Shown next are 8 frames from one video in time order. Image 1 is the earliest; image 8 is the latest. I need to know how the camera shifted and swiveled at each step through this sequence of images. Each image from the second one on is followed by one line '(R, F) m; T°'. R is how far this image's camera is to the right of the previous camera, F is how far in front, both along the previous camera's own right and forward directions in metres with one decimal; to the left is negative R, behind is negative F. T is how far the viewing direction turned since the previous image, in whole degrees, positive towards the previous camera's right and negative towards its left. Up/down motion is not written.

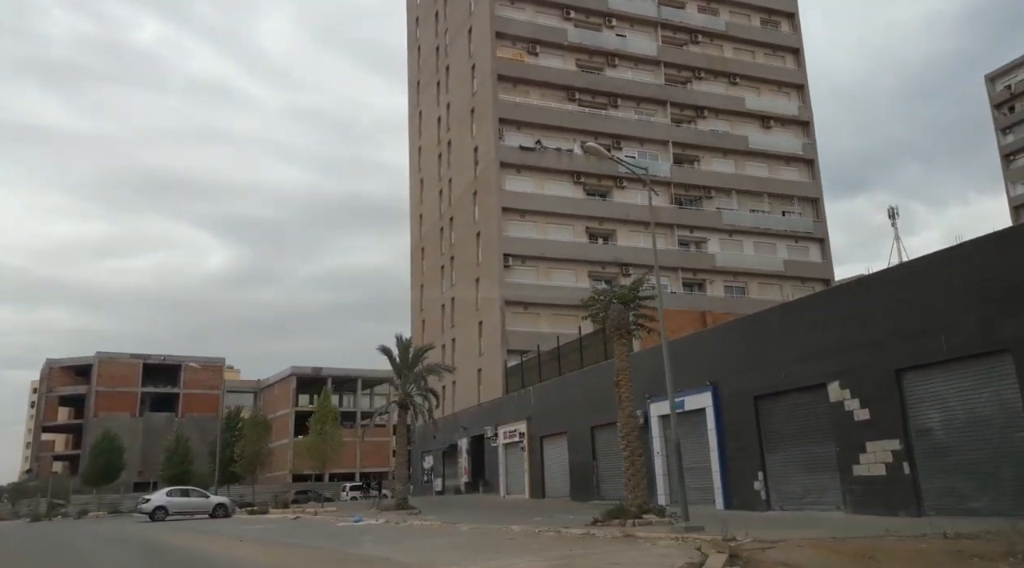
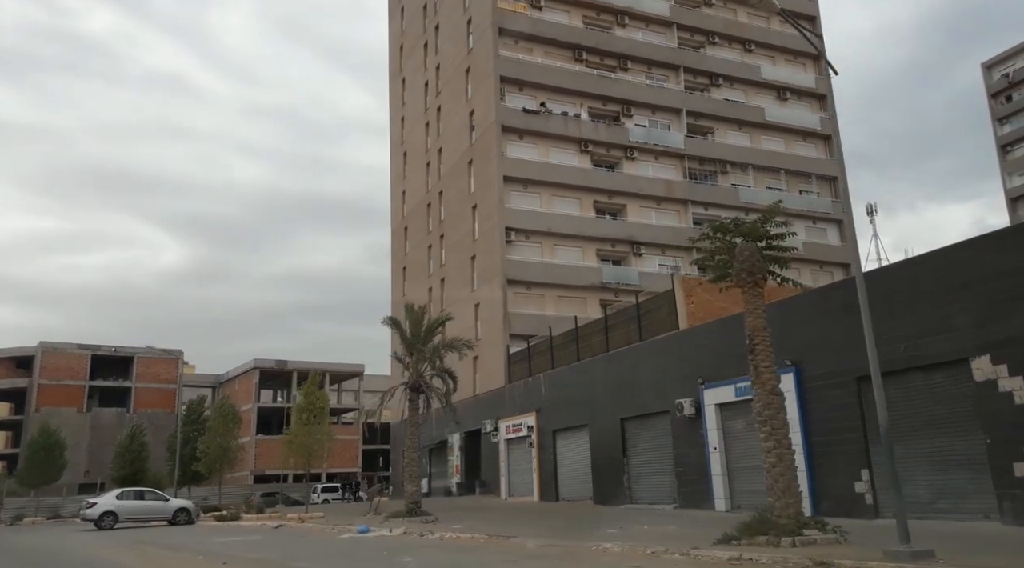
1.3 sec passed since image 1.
(-1.9, +4.1) m; +3°
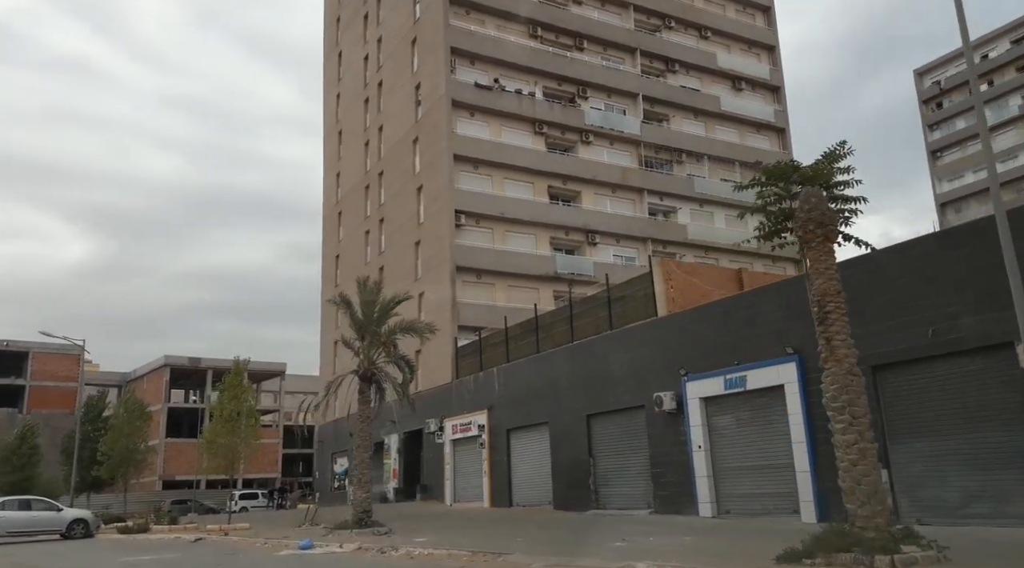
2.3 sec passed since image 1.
(-0.9, +2.5) m; +6°
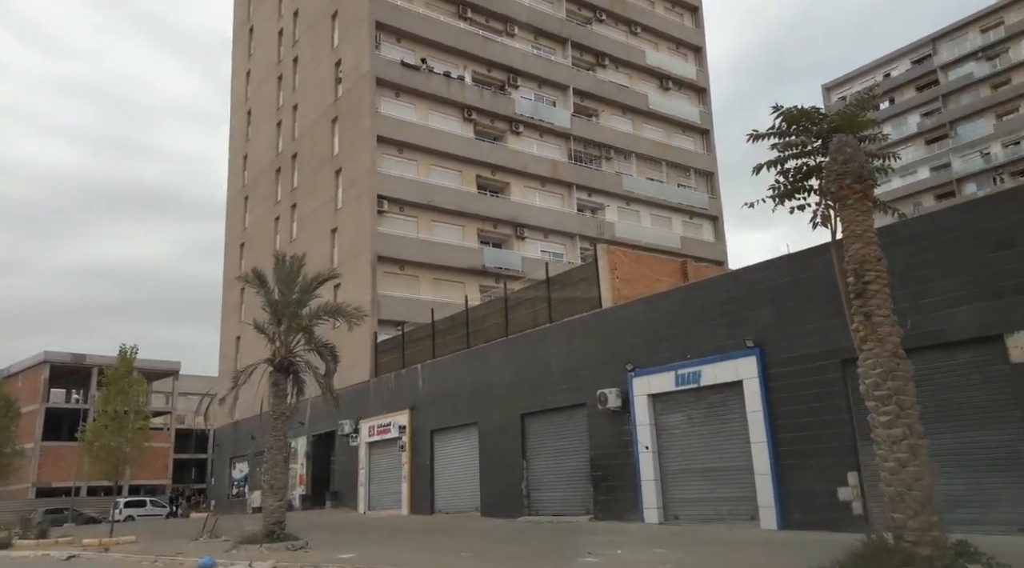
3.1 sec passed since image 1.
(-0.6, +1.8) m; +7°
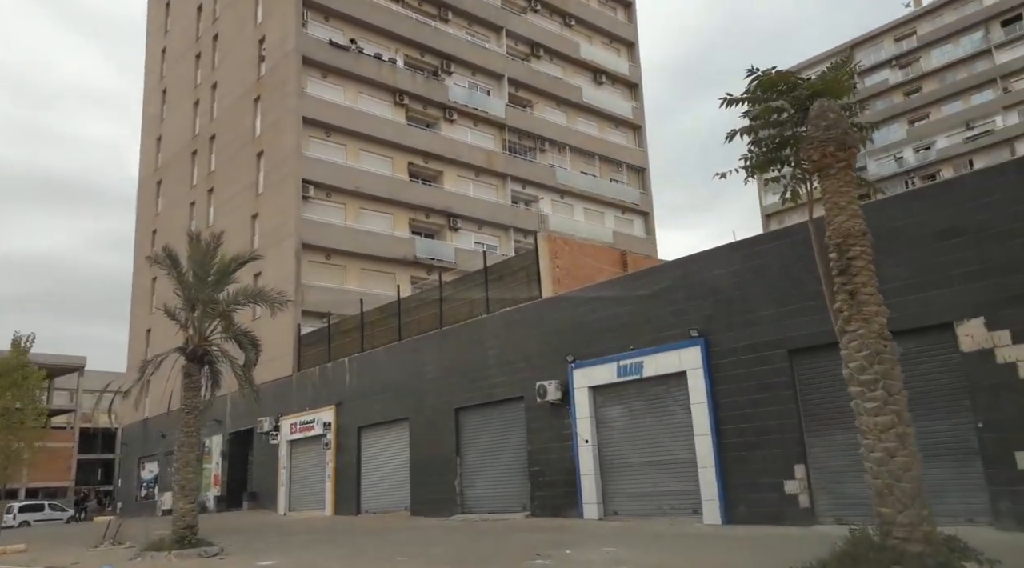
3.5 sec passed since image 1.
(-0.2, +0.9) m; +5°
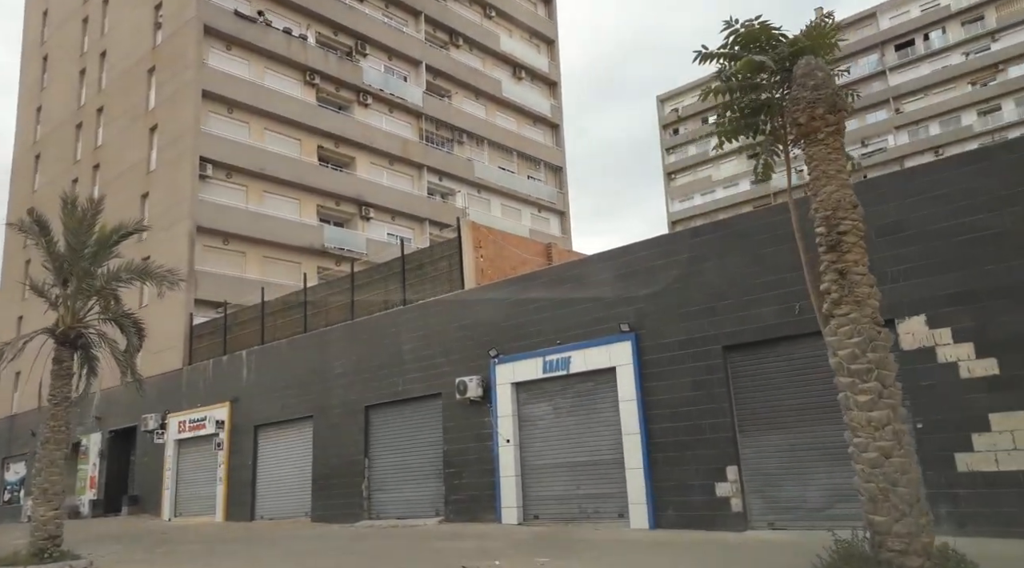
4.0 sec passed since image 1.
(-0.3, +1.1) m; +7°
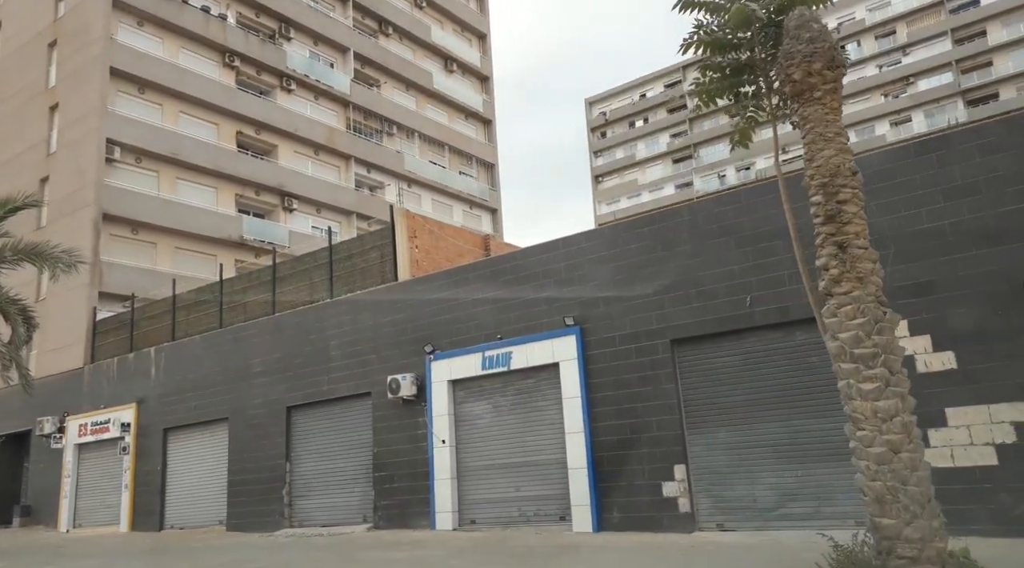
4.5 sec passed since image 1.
(-0.2, +0.8) m; +6°
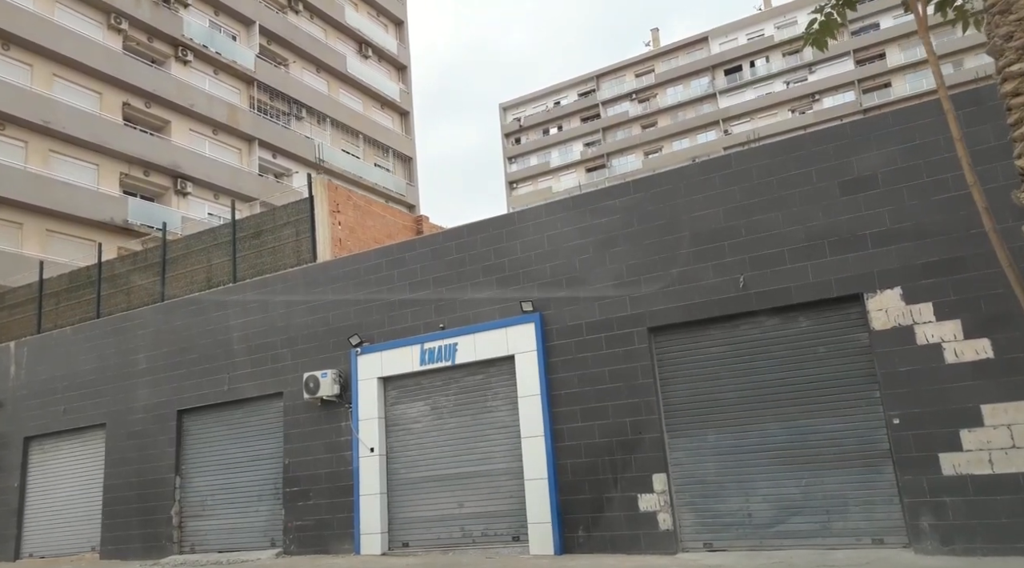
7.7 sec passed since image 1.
(-0.6, +2.1) m; +7°
